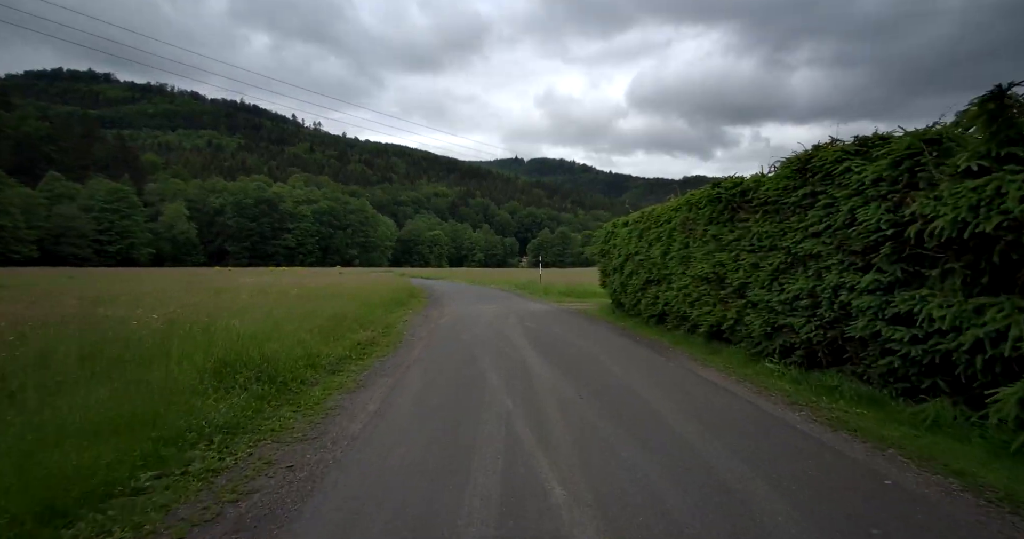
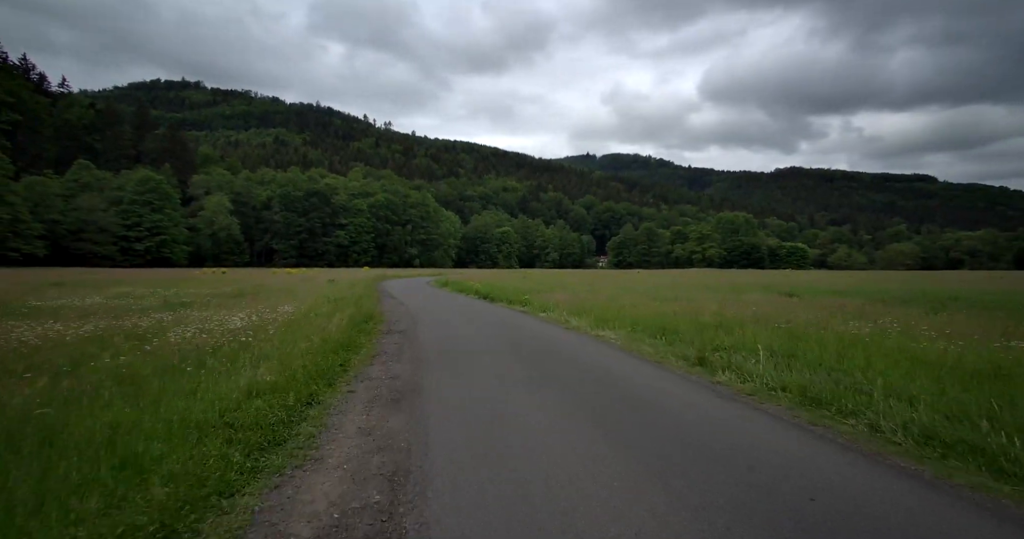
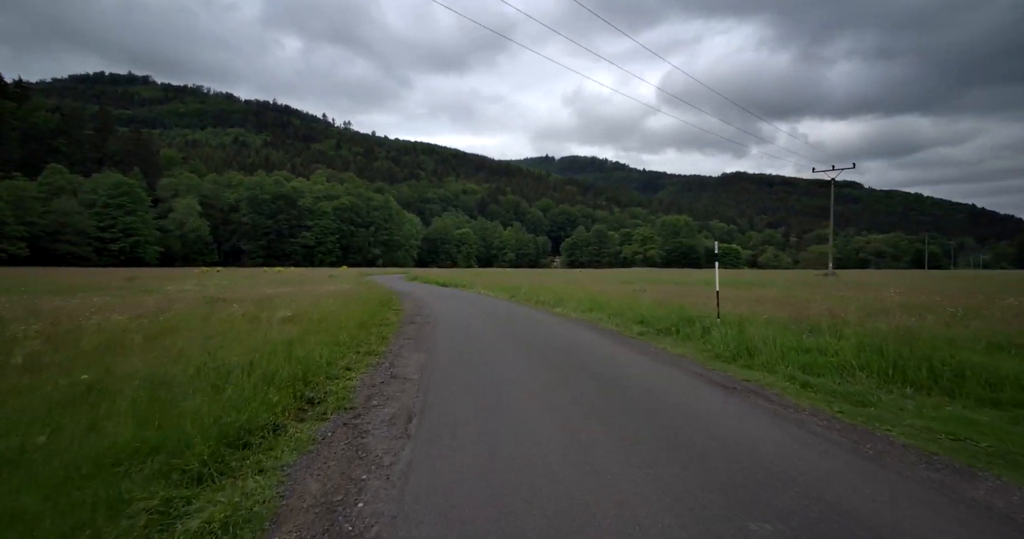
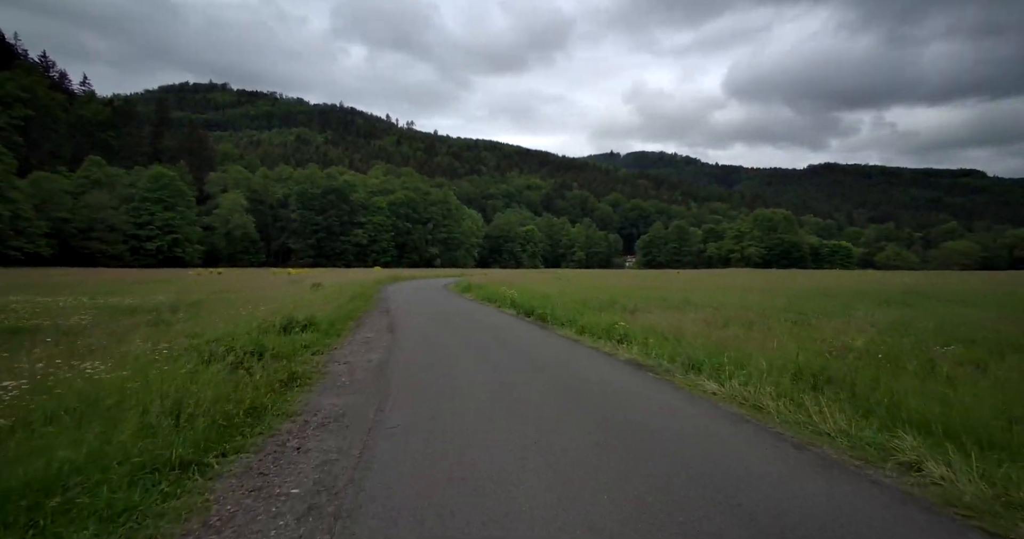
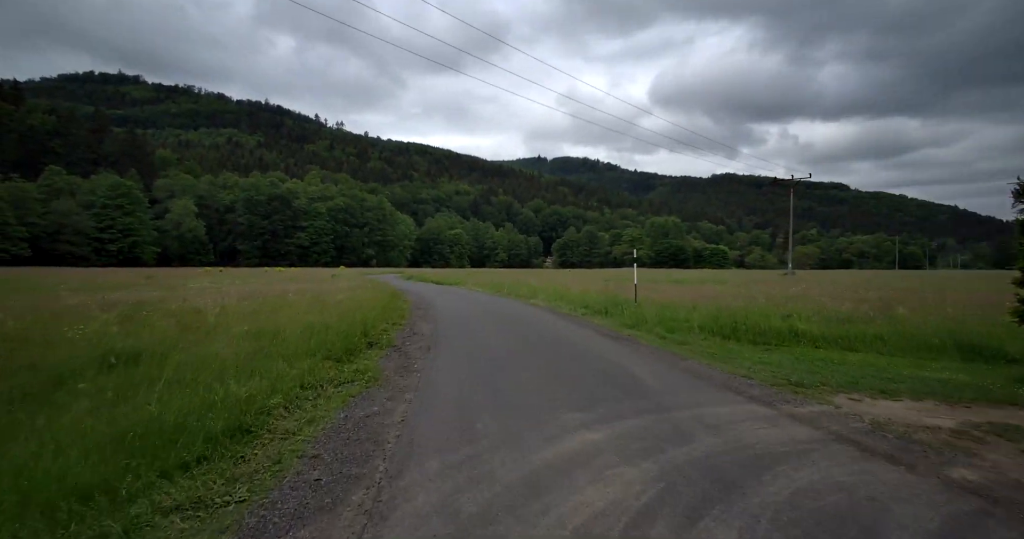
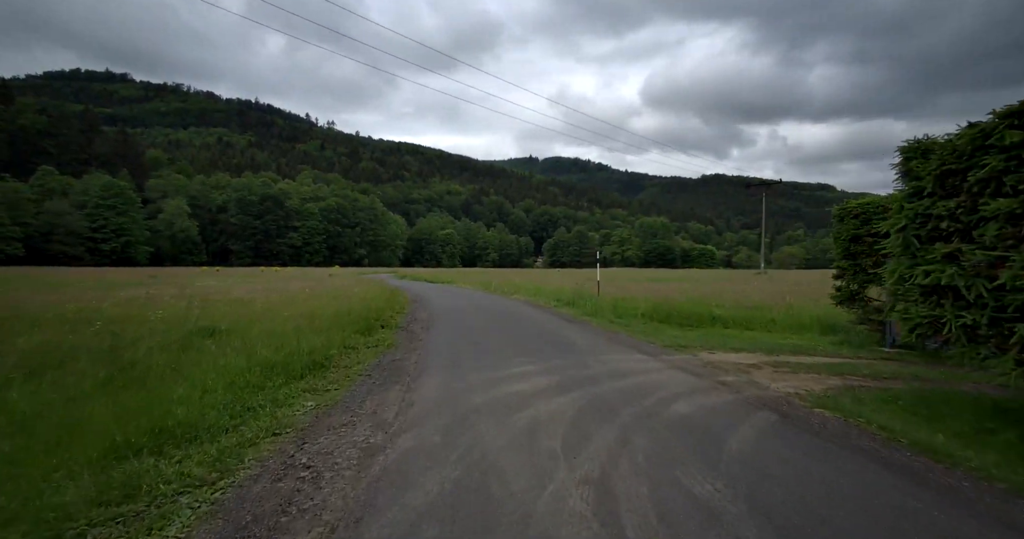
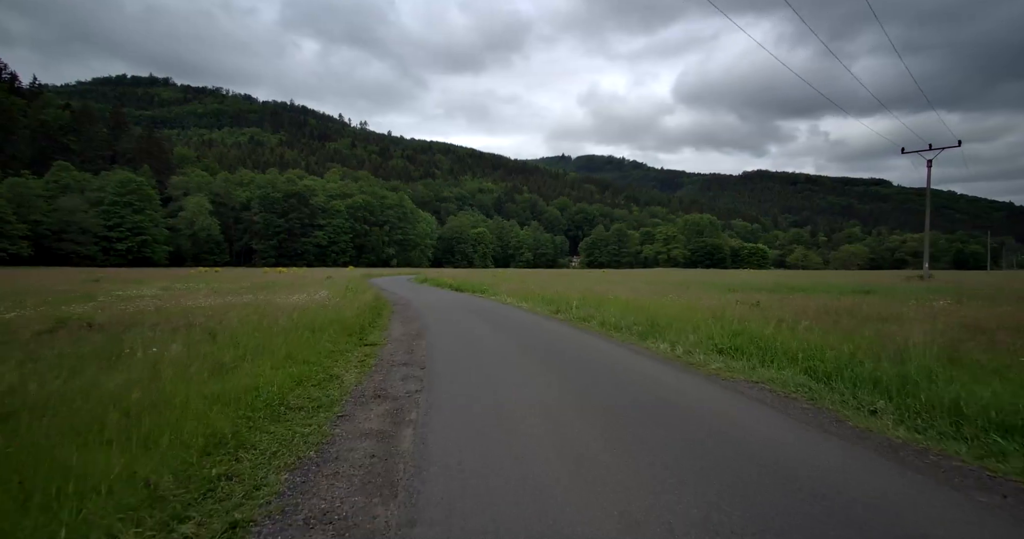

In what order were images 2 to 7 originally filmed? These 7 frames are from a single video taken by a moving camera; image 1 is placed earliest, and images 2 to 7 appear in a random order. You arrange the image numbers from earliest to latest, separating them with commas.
6, 5, 3, 7, 2, 4
